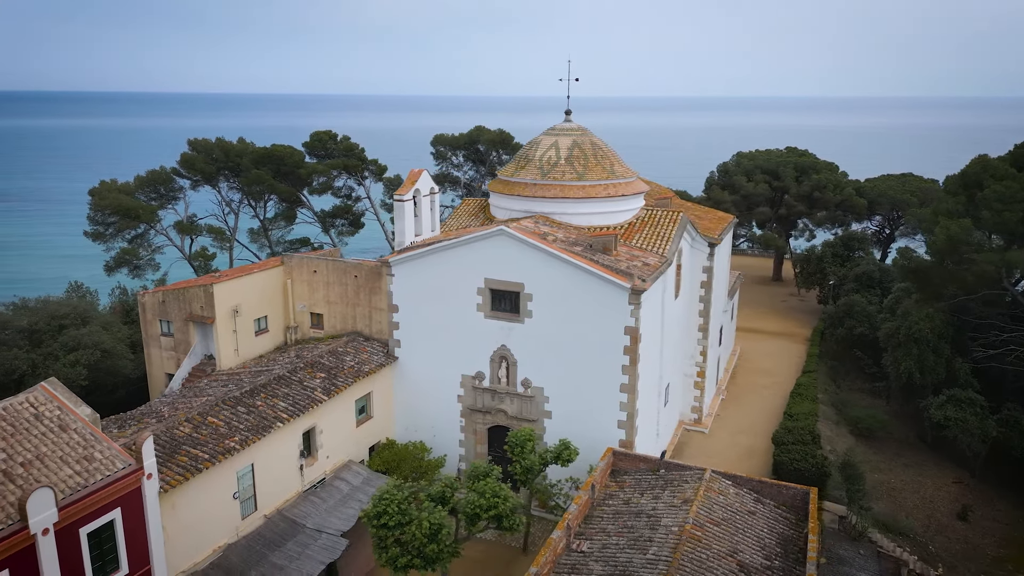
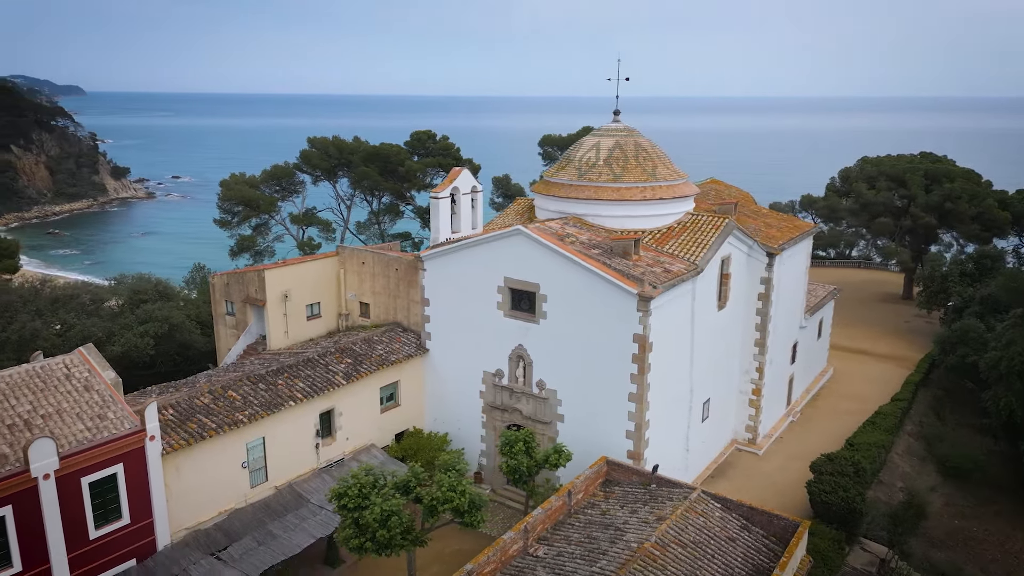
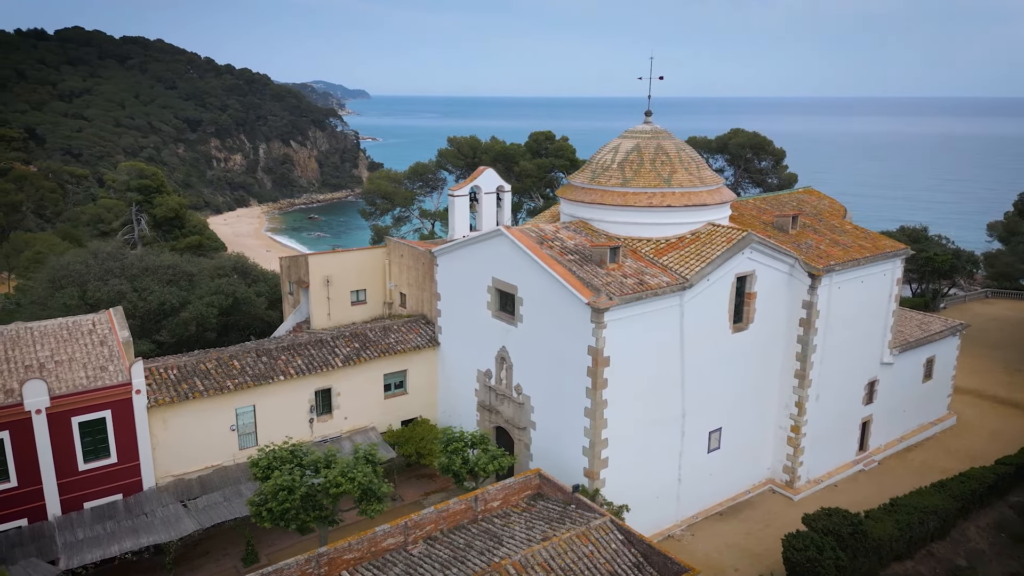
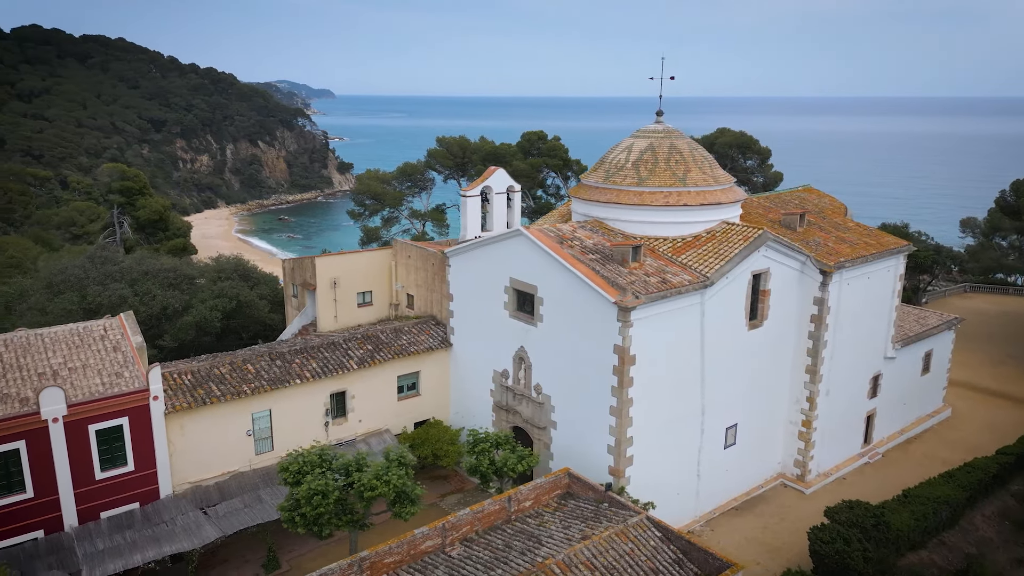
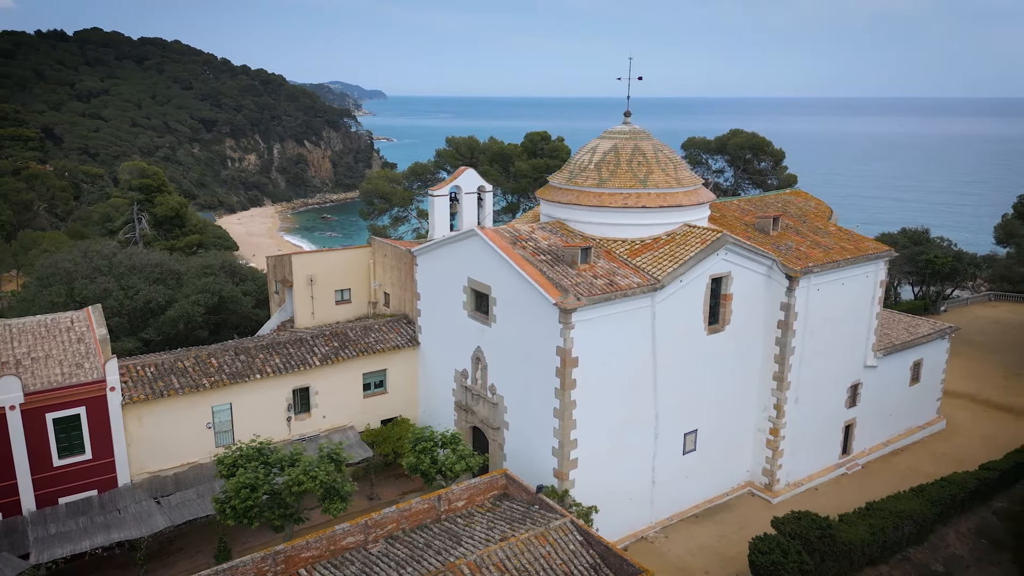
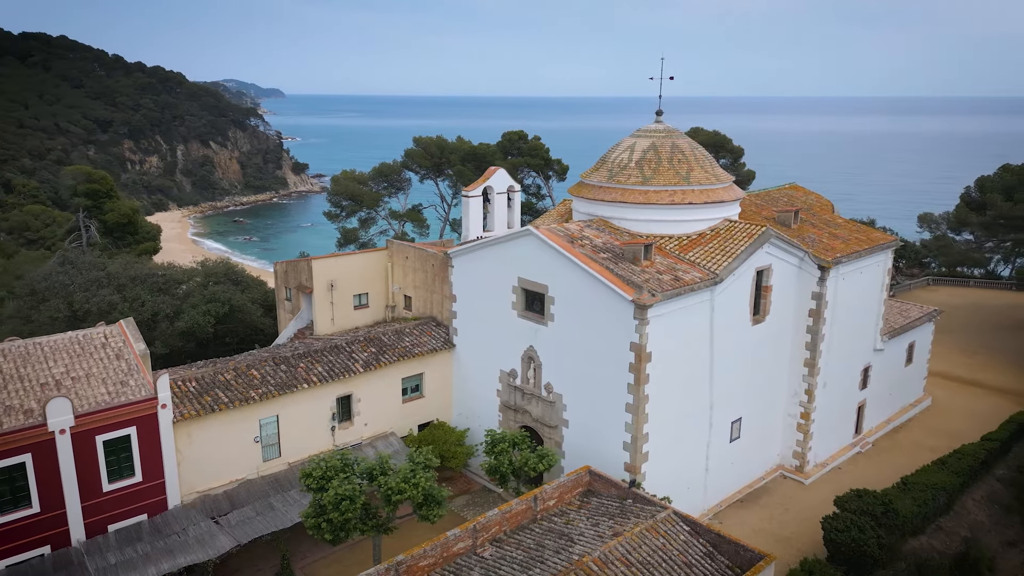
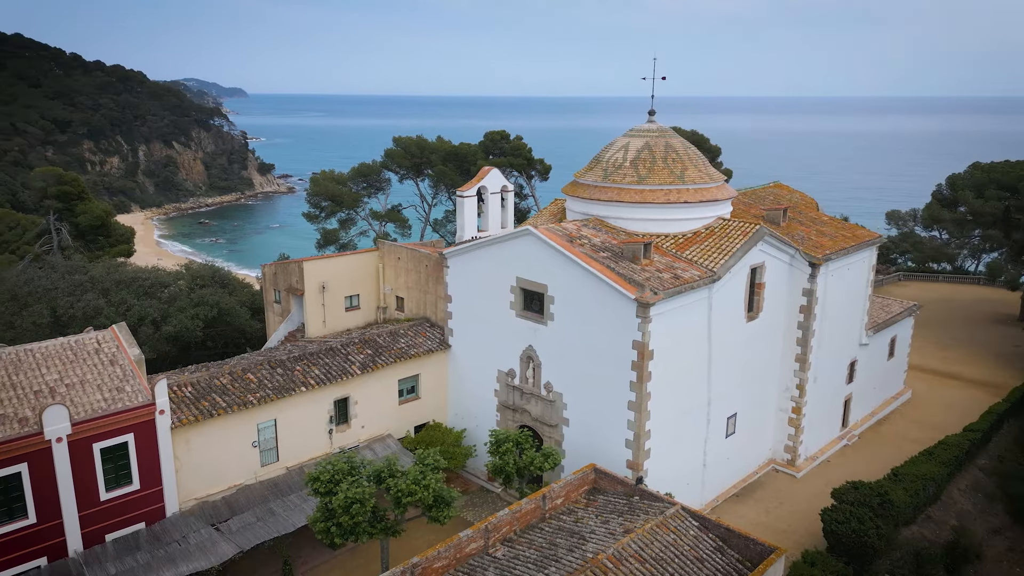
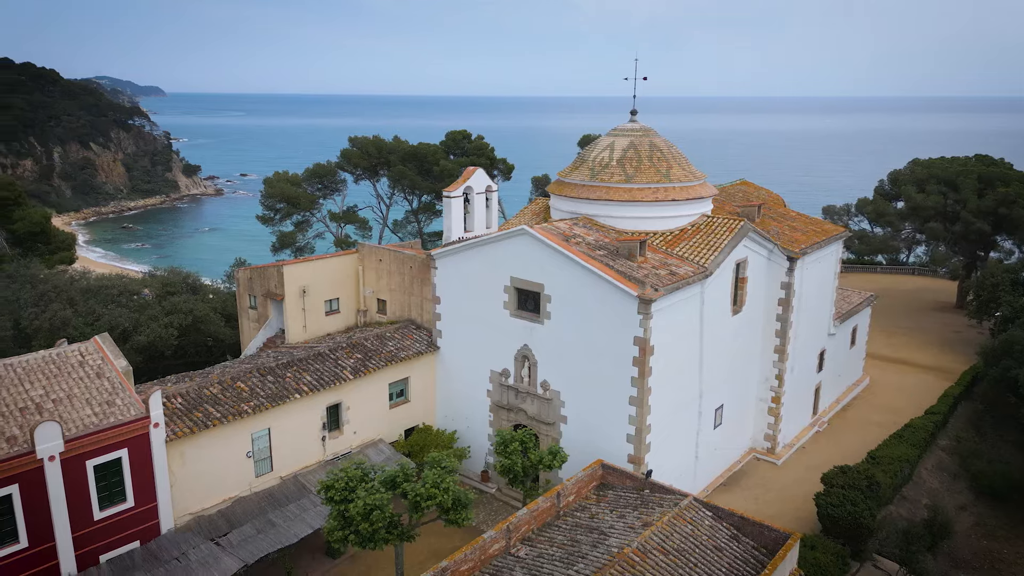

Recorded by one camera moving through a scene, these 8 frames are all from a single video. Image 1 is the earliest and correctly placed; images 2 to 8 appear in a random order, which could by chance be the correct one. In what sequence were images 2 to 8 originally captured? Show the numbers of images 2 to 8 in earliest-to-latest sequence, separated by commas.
2, 8, 7, 6, 4, 3, 5
